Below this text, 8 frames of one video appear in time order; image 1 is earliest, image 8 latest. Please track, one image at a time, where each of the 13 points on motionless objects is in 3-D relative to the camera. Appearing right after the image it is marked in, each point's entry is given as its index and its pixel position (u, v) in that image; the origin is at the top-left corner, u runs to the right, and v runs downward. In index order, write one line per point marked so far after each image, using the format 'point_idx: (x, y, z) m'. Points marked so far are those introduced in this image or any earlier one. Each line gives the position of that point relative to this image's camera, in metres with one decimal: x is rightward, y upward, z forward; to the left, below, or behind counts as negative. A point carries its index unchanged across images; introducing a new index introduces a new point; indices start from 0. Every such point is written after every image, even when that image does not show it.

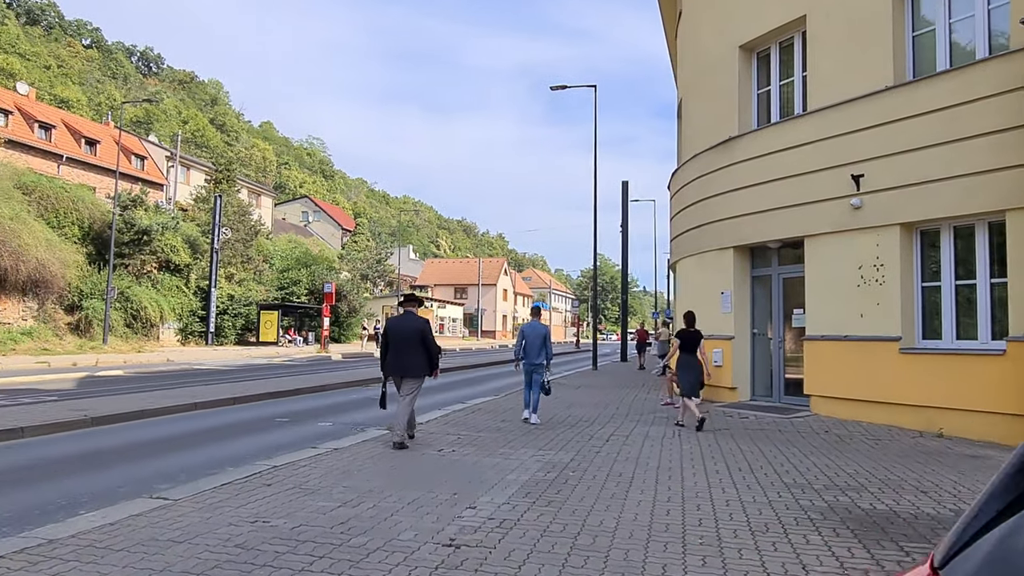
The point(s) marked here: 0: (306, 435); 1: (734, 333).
0: (-2.7, -1.9, +9.3) m
1: (+4.0, -0.8, +12.9) m
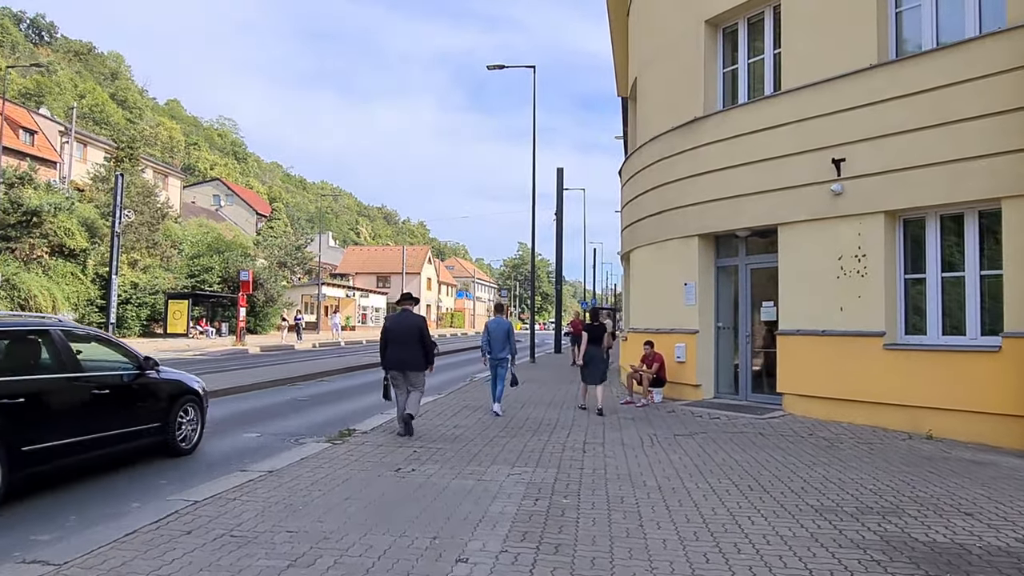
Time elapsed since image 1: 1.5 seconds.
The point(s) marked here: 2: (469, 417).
0: (-3.1, -1.8, +7.8) m
1: (+3.1, -0.7, +12.1) m
2: (-0.6, -2.0, +11.0) m
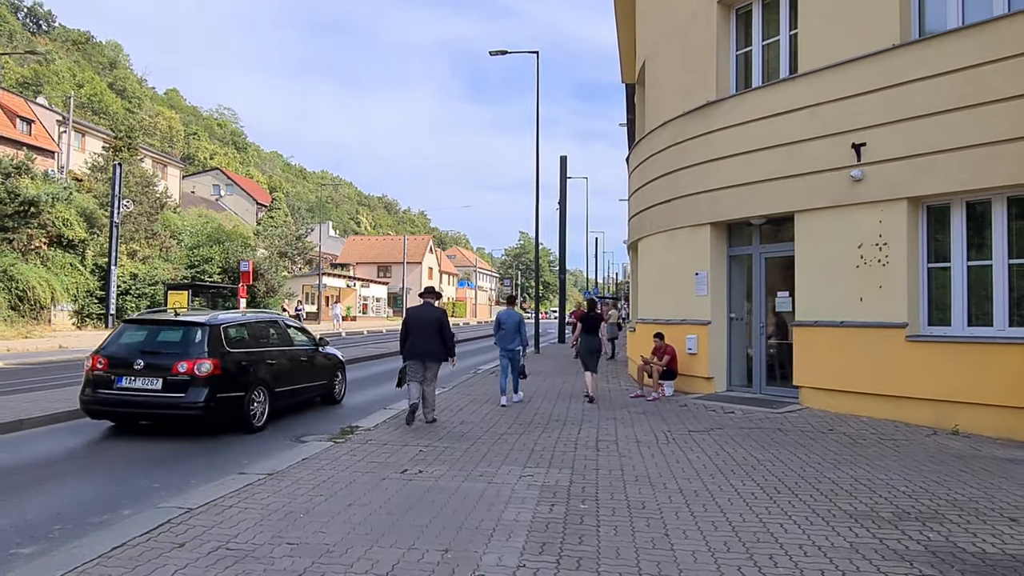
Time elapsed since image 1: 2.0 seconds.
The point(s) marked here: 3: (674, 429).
0: (-3.0, -1.7, +7.5) m
1: (+3.2, -0.5, +11.8) m
2: (-0.5, -1.8, +10.7) m
3: (+2.0, -1.8, +8.9) m
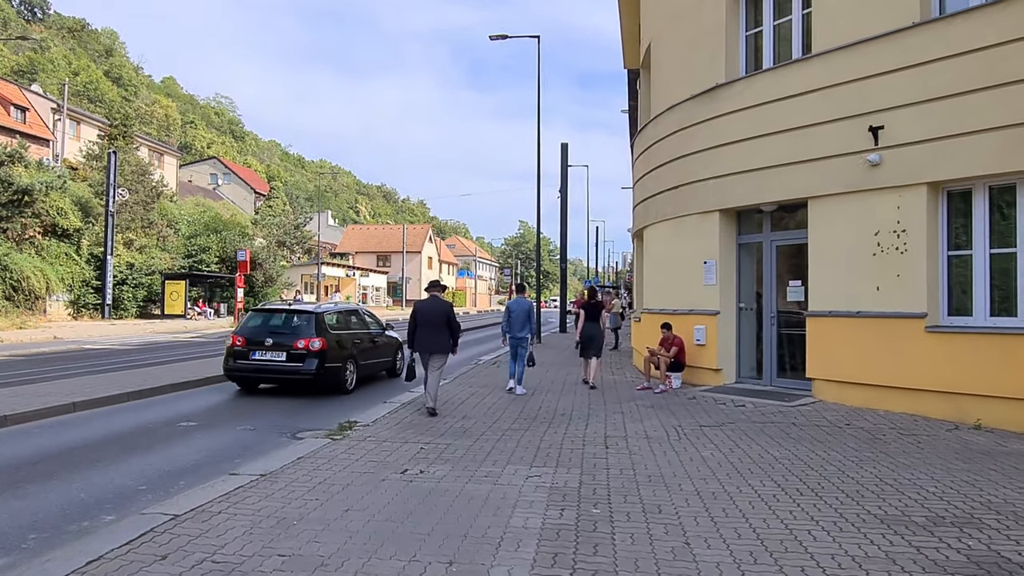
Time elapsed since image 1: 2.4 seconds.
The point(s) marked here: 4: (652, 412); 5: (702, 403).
0: (-2.9, -1.6, +7.1) m
1: (+3.3, -0.3, +11.4) m
2: (-0.5, -1.7, +10.4) m
3: (+2.1, -1.6, +8.6) m
4: (+1.9, -1.7, +9.6) m
5: (+2.7, -1.6, +10.2) m
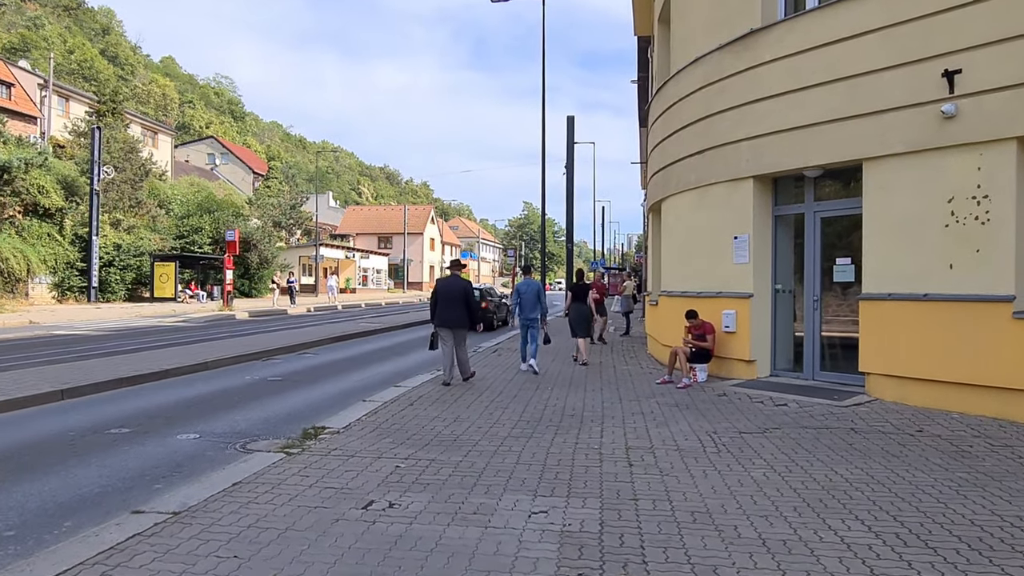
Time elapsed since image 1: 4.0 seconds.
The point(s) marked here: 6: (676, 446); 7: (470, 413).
0: (-2.9, -1.4, +5.7) m
1: (+3.3, 0.0, +9.9) m
2: (-0.4, -1.4, +8.9) m
3: (+2.1, -1.4, +7.1) m
4: (+1.9, -1.4, +8.1) m
5: (+2.7, -1.4, +8.7) m
6: (+1.5, -1.4, +6.4) m
7: (-0.5, -1.4, +8.0) m
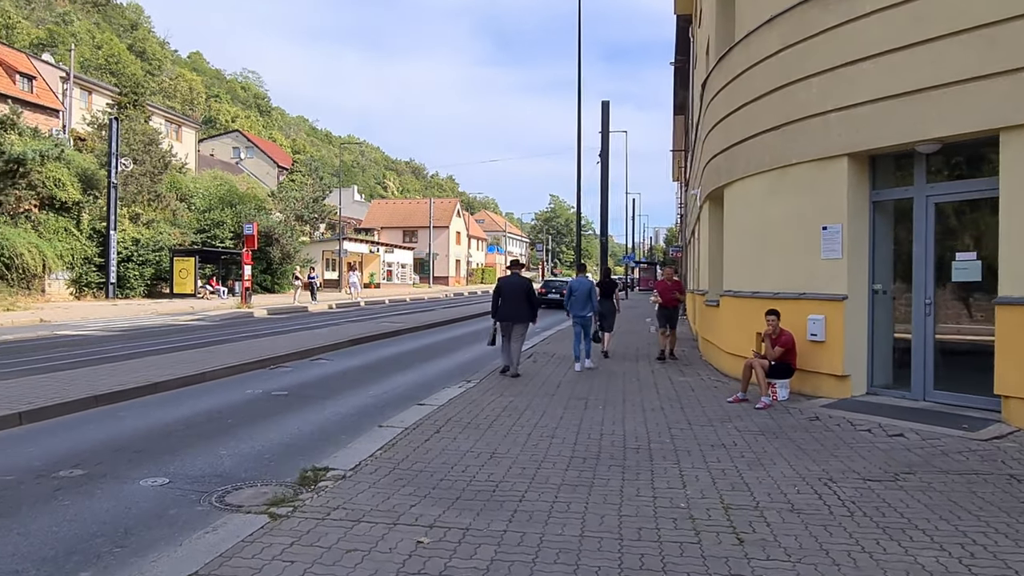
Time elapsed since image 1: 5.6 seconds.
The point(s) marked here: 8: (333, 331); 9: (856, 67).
0: (-2.5, -1.4, +4.2) m
1: (+3.8, 0.0, +8.2) m
2: (0.0, -1.4, +7.4) m
3: (+2.5, -1.4, +5.5) m
4: (+2.3, -1.4, +6.5) m
5: (+3.2, -1.4, +7.1) m
6: (+1.9, -1.5, +4.8) m
7: (0.0, -1.4, +6.5) m
8: (-4.6, -1.1, +18.6) m
9: (+3.9, +2.5, +8.1) m
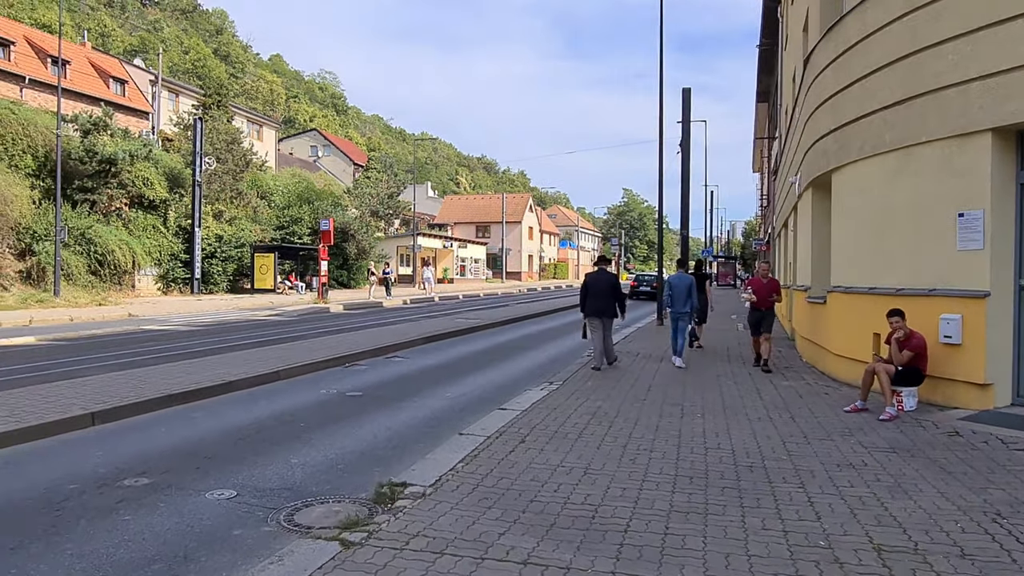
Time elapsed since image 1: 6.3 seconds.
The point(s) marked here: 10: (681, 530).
0: (-2.0, -1.4, +3.8) m
1: (+4.7, 0.0, +7.2) m
2: (+0.9, -1.4, +6.7) m
3: (+3.1, -1.4, +4.6) m
4: (+3.1, -1.4, +5.6) m
5: (+4.0, -1.3, +6.1) m
6: (+2.4, -1.4, +4.0) m
7: (+0.7, -1.4, +5.8) m
8: (-2.7, -1.0, +18.3) m
9: (+4.8, +2.6, +7.0) m
10: (+1.0, -1.4, +4.2) m
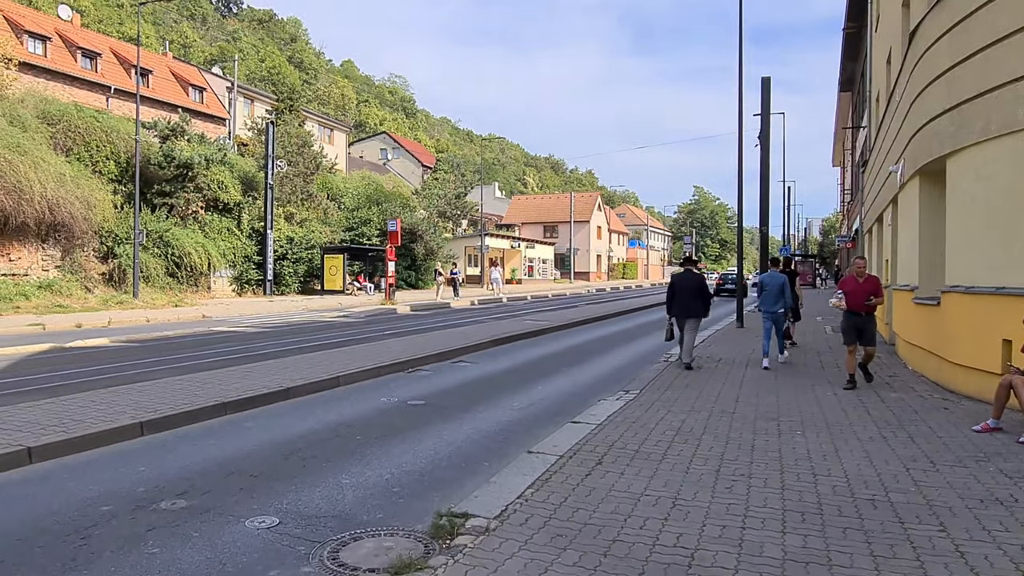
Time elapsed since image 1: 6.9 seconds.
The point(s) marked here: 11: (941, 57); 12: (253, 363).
0: (-1.6, -1.4, +3.3) m
1: (+5.4, 0.0, +6.0) m
2: (+1.5, -1.4, +5.9) m
3: (+3.5, -1.4, +3.6) m
4: (+3.6, -1.4, +4.5) m
5: (+4.5, -1.3, +5.0) m
6: (+2.8, -1.4, +3.0) m
7: (+1.3, -1.4, +5.0) m
8: (-0.9, -1.0, +17.8) m
9: (+5.4, +2.6, +5.8) m
10: (+1.4, -1.4, +3.4) m
11: (+5.4, +2.9, +9.0) m
12: (-3.9, -1.1, +11.0) m
